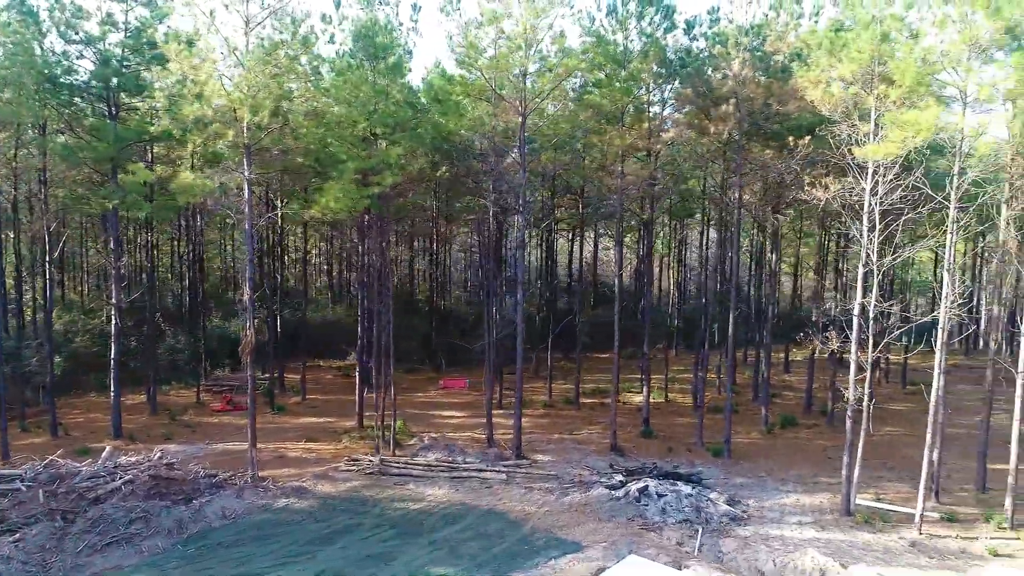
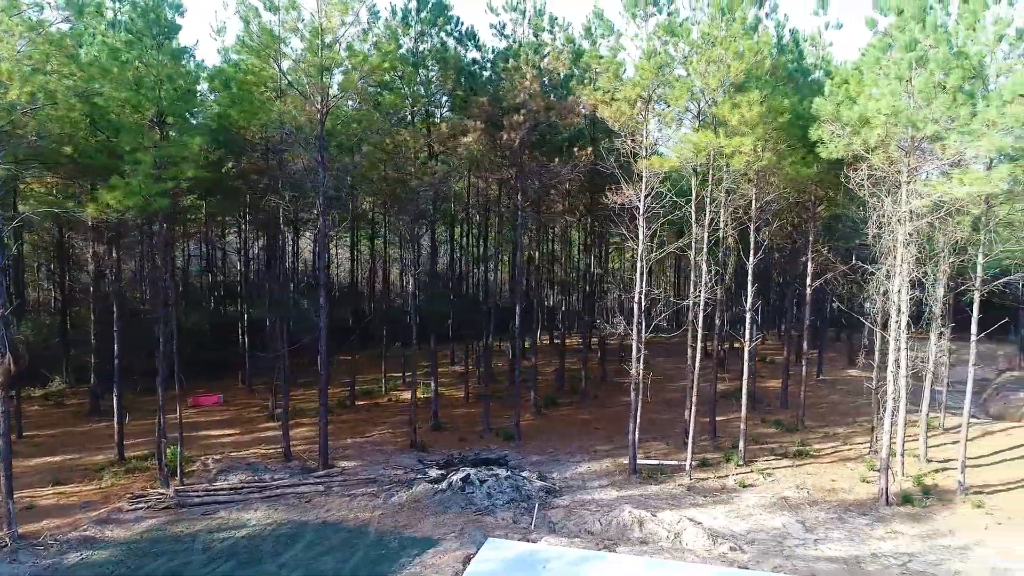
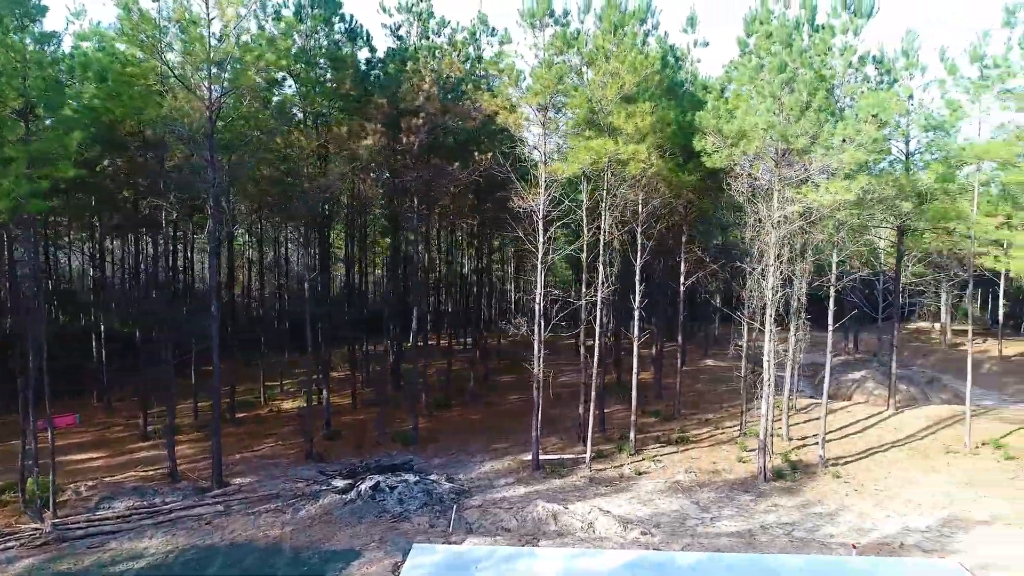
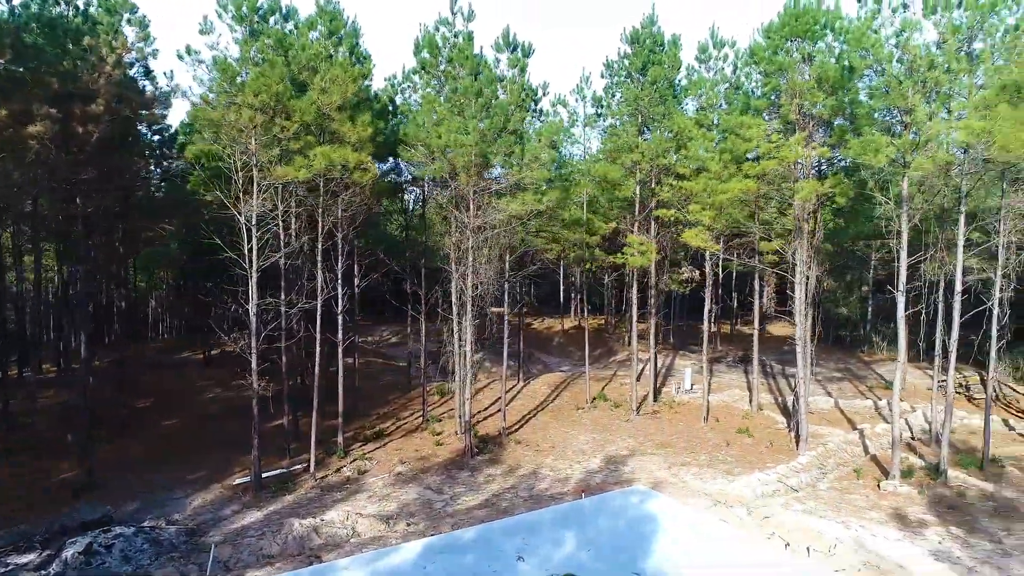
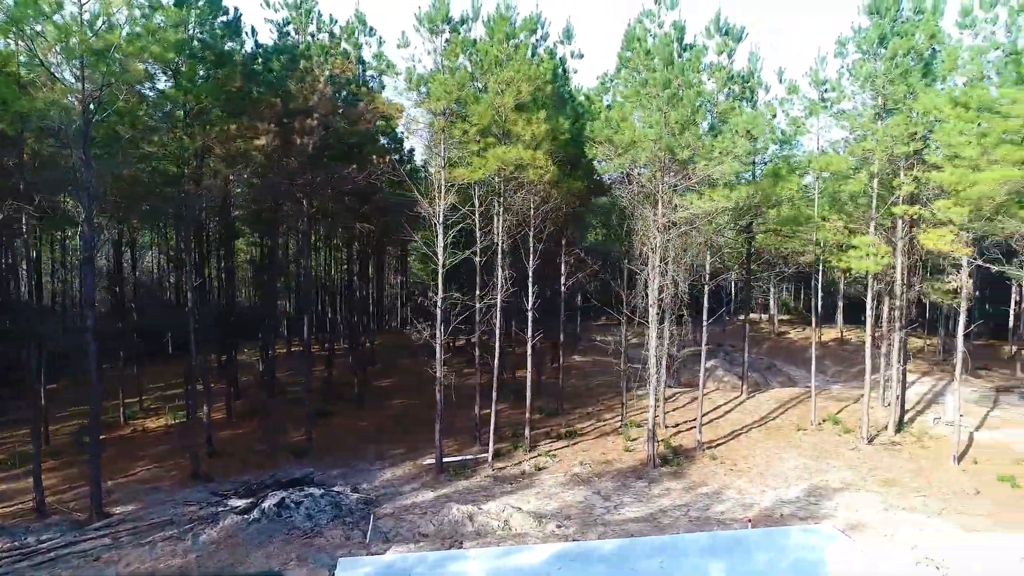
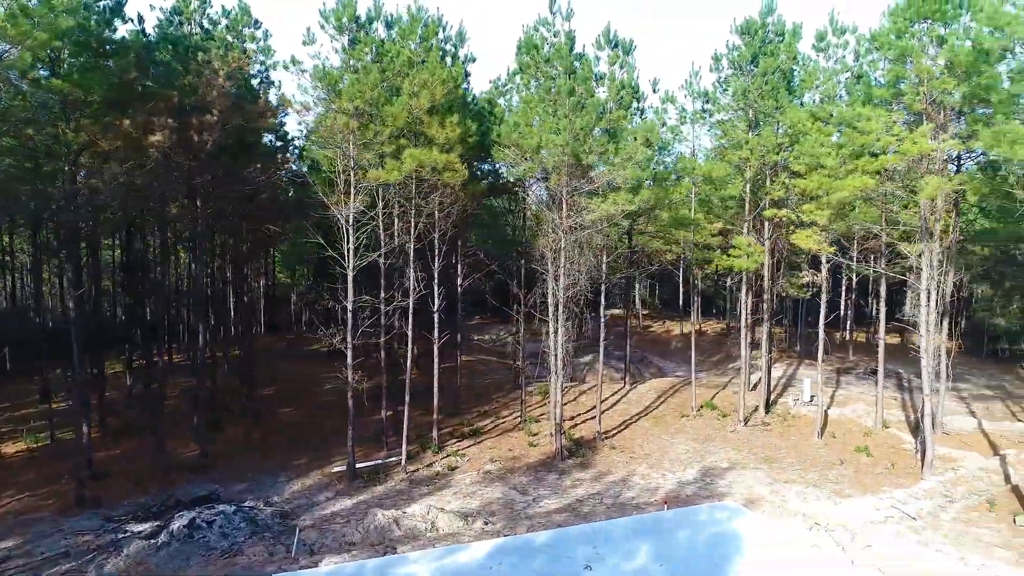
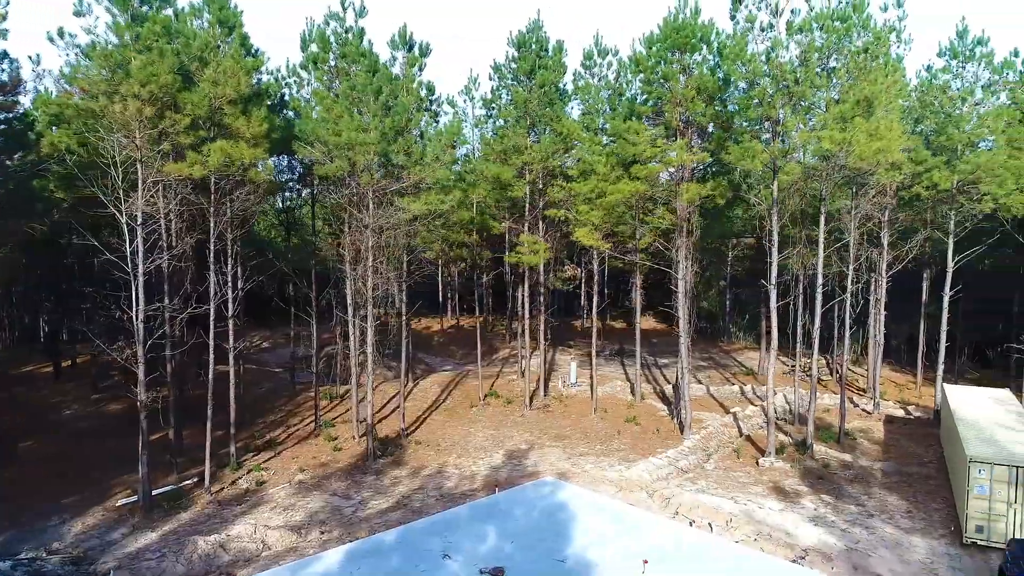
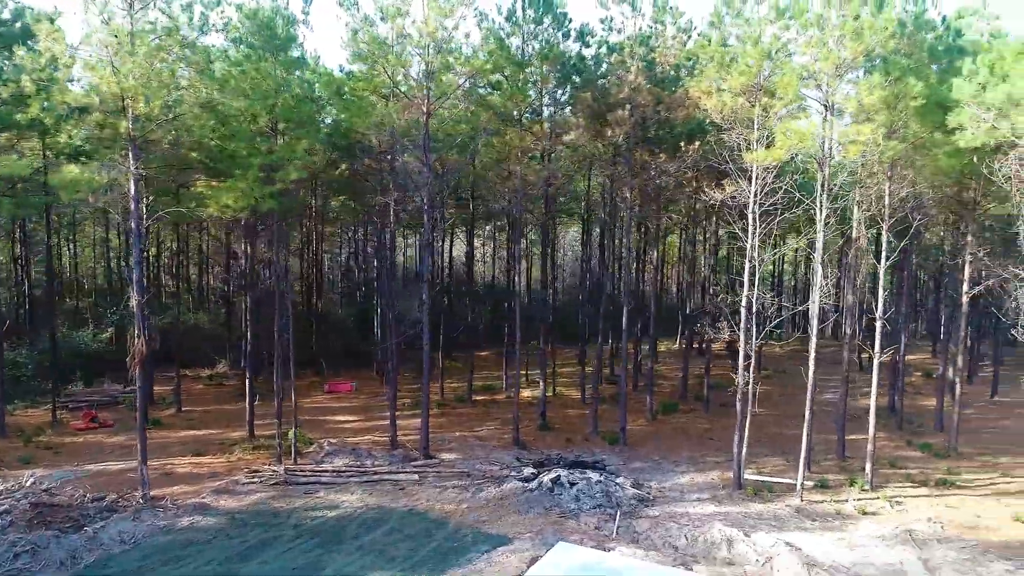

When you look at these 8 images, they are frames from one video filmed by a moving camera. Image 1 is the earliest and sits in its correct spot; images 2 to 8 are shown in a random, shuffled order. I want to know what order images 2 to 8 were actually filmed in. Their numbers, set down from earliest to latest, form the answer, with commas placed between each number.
8, 2, 3, 5, 6, 4, 7
